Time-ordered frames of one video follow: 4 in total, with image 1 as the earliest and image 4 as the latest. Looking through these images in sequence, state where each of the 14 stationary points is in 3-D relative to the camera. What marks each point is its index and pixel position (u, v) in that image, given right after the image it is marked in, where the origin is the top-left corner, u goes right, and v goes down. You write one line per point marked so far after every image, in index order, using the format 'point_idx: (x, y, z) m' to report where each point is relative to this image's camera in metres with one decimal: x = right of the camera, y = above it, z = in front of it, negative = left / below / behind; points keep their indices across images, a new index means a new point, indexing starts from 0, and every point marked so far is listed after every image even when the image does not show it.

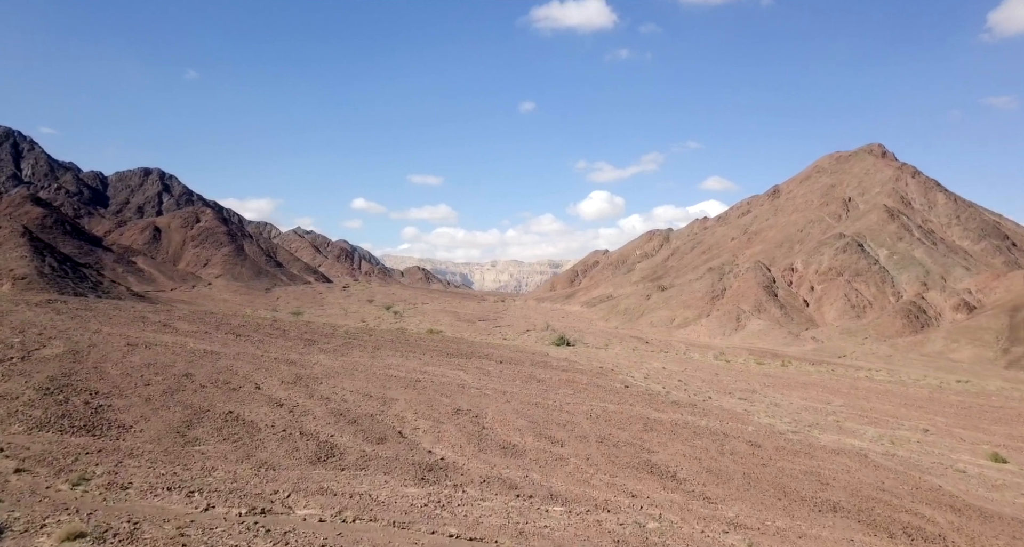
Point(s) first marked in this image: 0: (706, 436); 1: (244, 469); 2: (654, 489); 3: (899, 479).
0: (+5.0, -4.2, +18.0) m
1: (-4.5, -3.3, +11.6) m
2: (+2.7, -4.0, +13.1) m
3: (+8.2, -4.4, +14.8) m
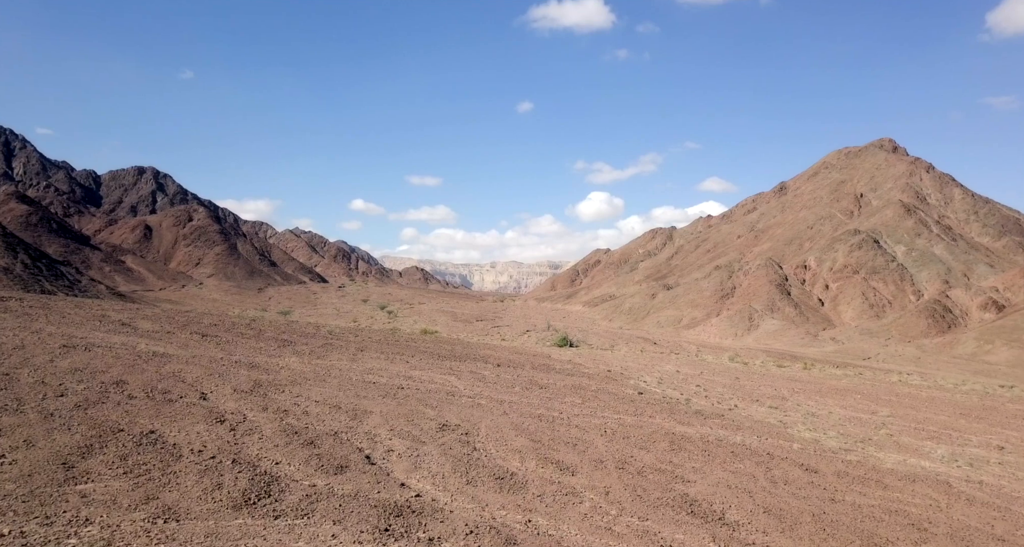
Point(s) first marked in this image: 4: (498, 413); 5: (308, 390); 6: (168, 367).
0: (+4.9, -3.9, +14.7) m
1: (-4.5, -3.0, +8.3) m
2: (+2.6, -3.7, +9.8) m
3: (+8.2, -4.0, +11.5) m
4: (-0.3, -3.4, +17.2) m
5: (-5.2, -3.0, +18.0) m
6: (-9.4, -2.5, +19.1) m
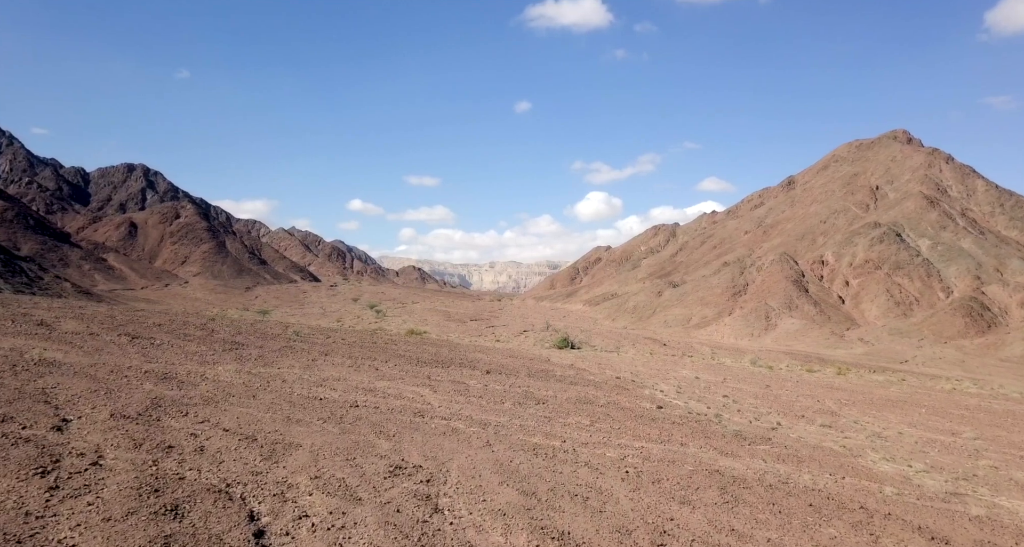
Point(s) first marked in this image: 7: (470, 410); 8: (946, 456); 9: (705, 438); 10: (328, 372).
0: (+4.7, -3.5, +10.1) m
1: (-4.7, -2.6, +3.7) m
2: (+2.4, -3.4, +5.2) m
3: (+7.9, -3.7, +6.9) m
4: (-0.6, -3.1, +12.5) m
5: (-5.5, -2.6, +13.4) m
6: (-9.7, -2.2, +14.5) m
7: (-1.0, -3.1, +16.0) m
8: (+9.7, -4.1, +15.7) m
9: (+4.4, -3.7, +15.9) m
10: (-5.3, -2.8, +20.0) m
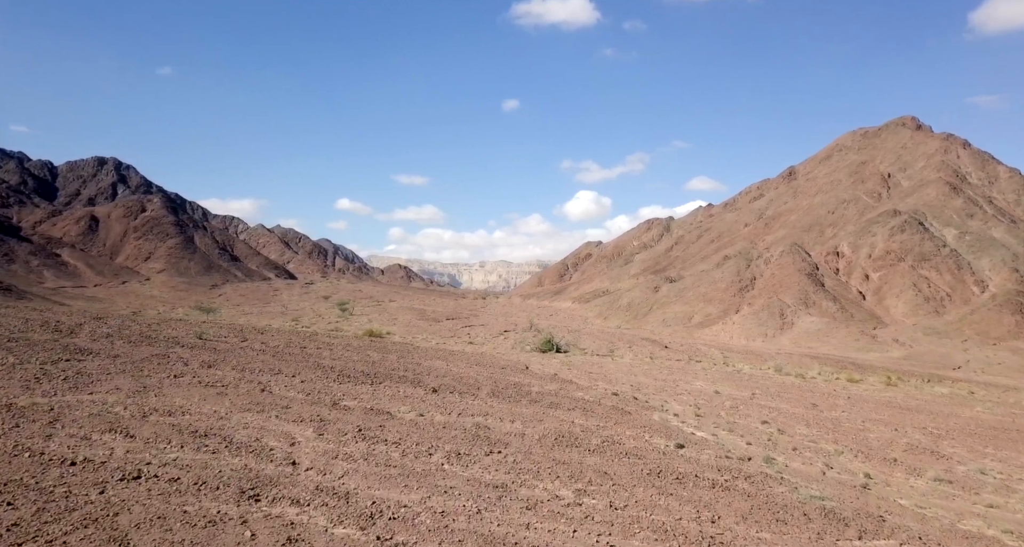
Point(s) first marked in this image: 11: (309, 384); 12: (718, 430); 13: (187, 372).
0: (+3.8, -3.0, +3.2) m
1: (-5.5, -2.1, -3.3) m
2: (+1.6, -2.8, -1.8) m
3: (+7.1, -3.1, 0.0) m
4: (-1.5, -2.5, +5.6) m
5: (-6.4, -2.1, +6.3) m
6: (-10.6, -1.7, +7.4) m
7: (-1.9, -2.6, +9.0) m
8: (+8.7, -3.6, +8.8) m
9: (+3.4, -3.2, +9.0) m
10: (-6.3, -2.3, +13.0) m
11: (-4.8, -2.6, +16.5) m
12: (+4.8, -3.6, +16.3) m
13: (-7.5, -2.3, +16.5) m
